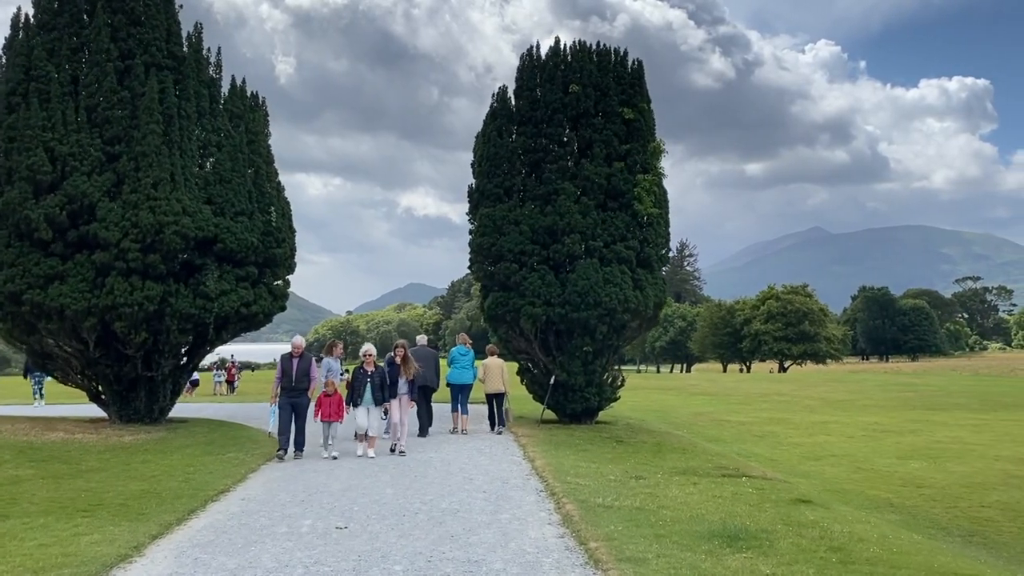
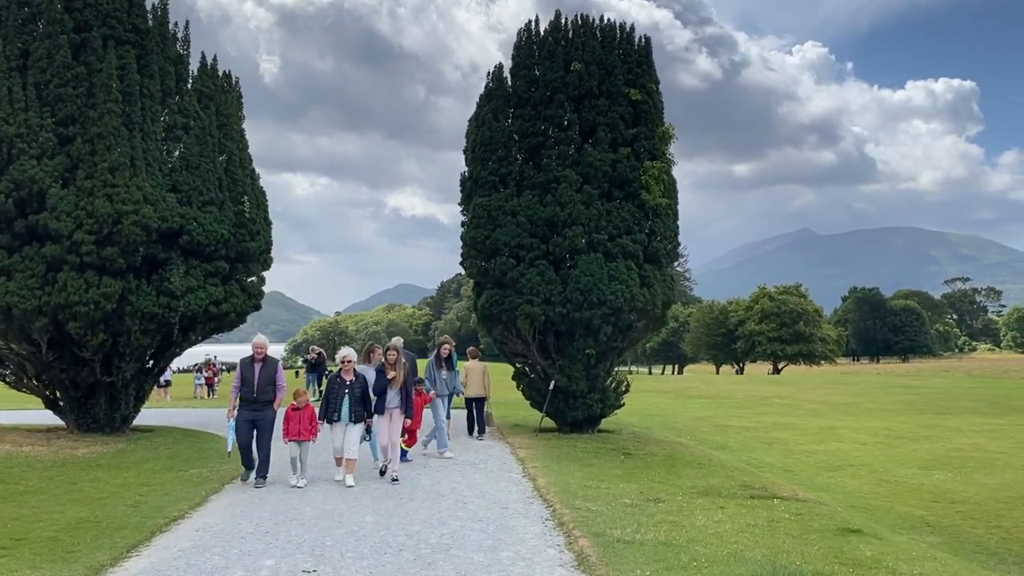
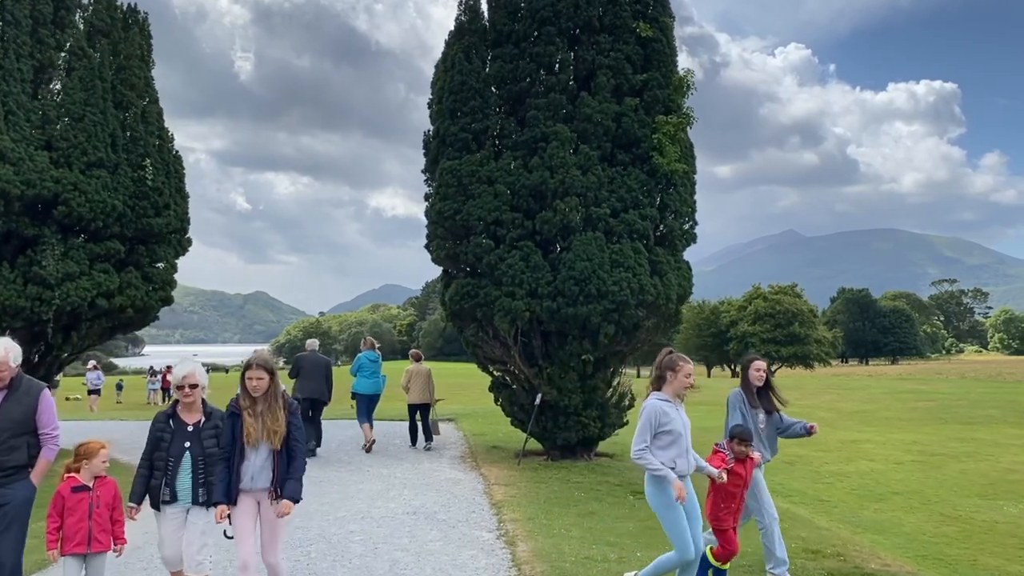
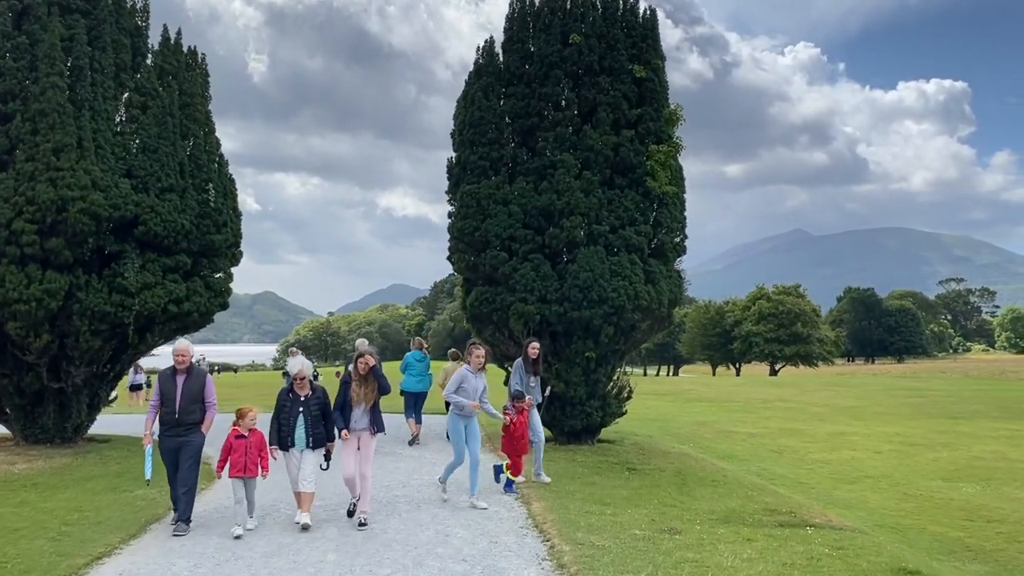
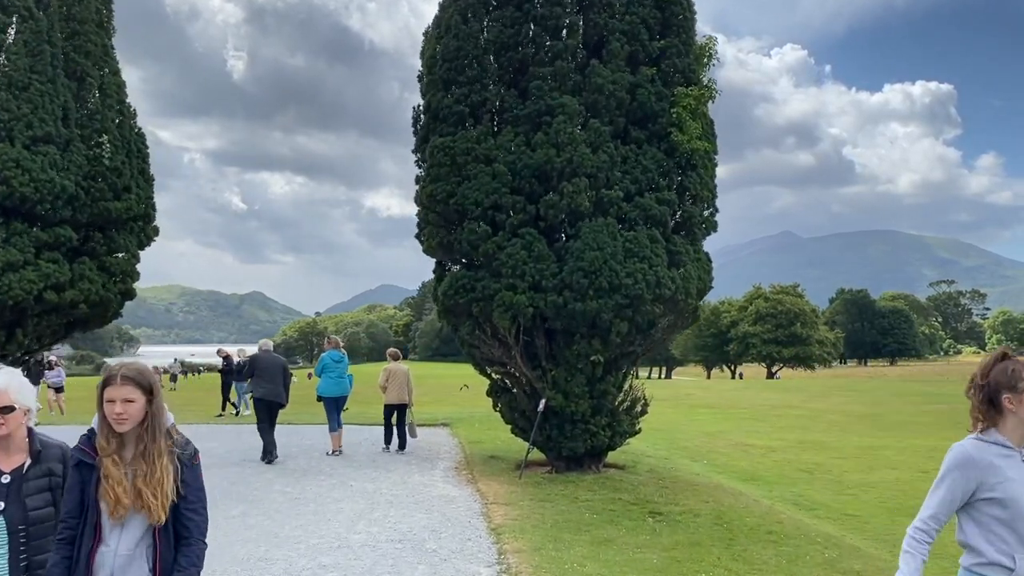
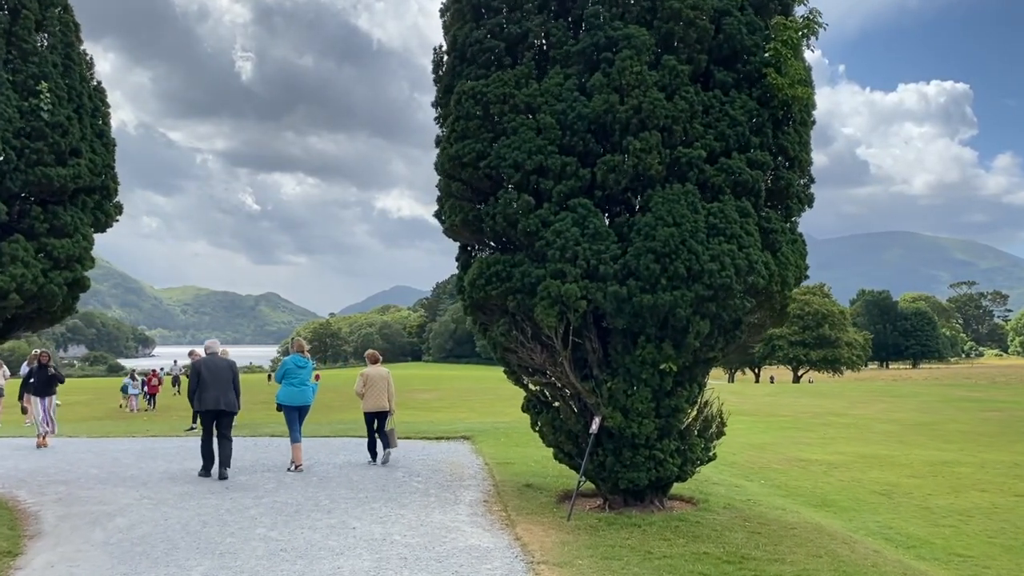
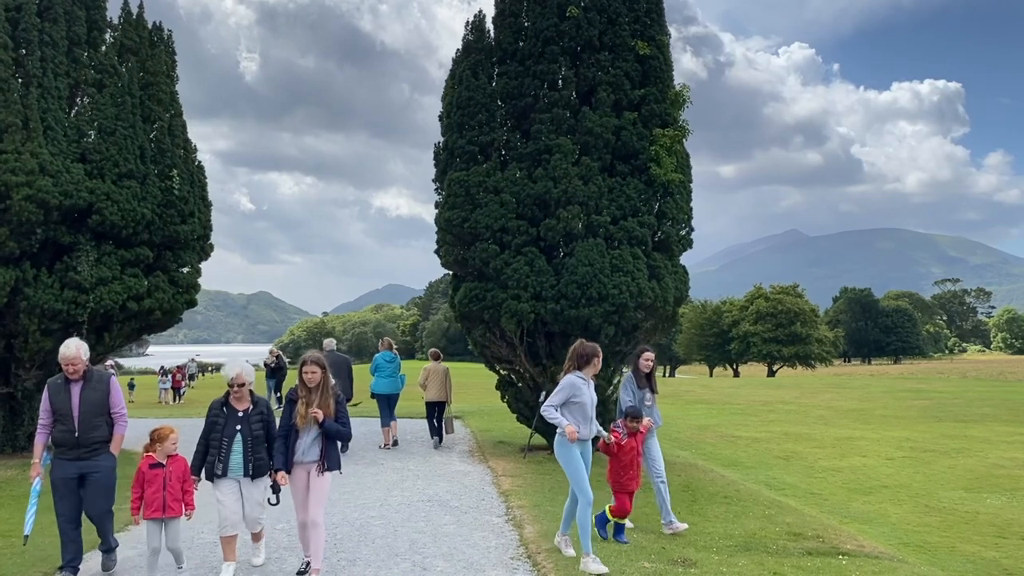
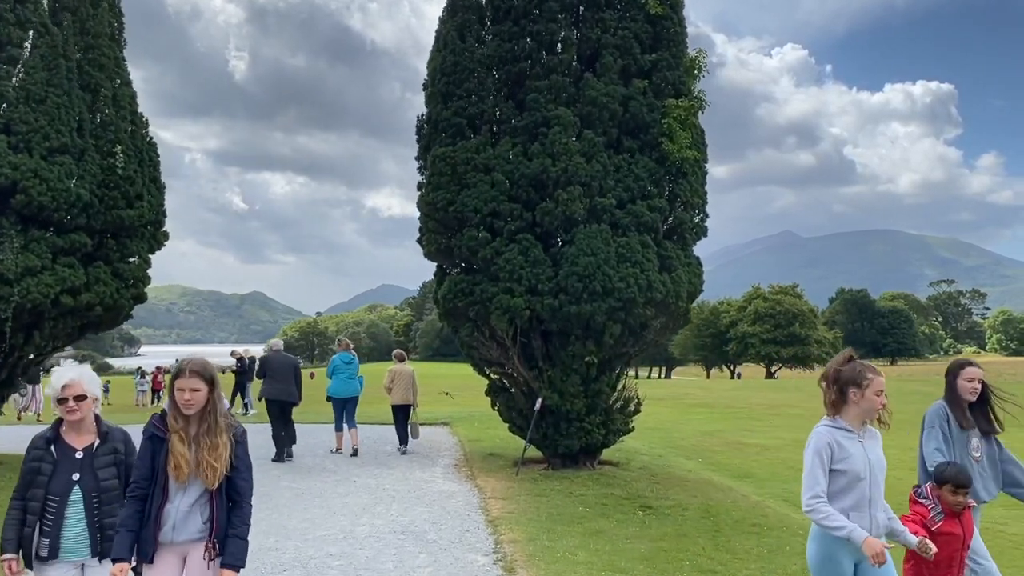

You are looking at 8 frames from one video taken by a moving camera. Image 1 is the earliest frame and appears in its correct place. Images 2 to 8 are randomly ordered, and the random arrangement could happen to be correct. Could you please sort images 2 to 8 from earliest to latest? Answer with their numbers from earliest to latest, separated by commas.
2, 4, 7, 3, 8, 5, 6
